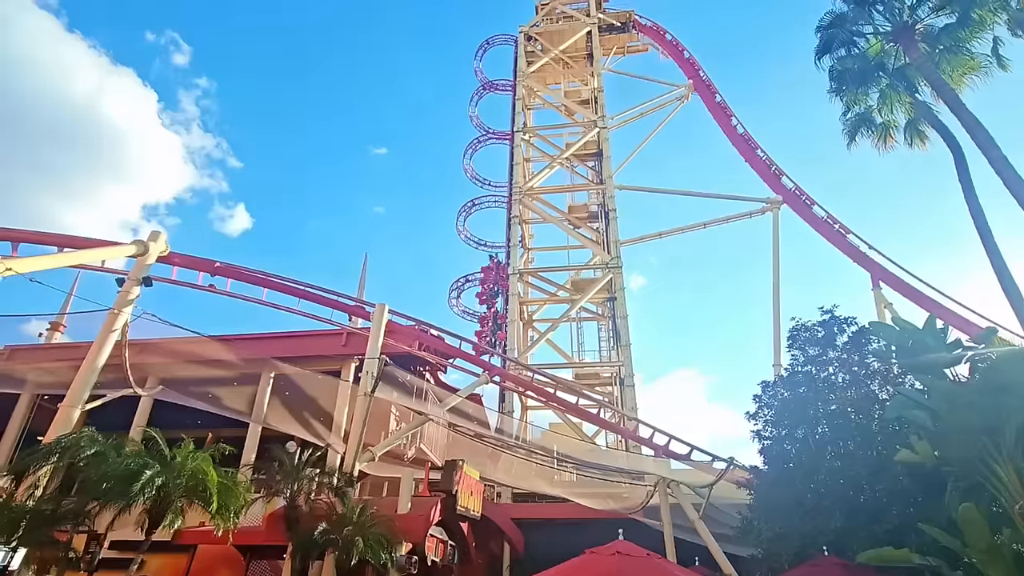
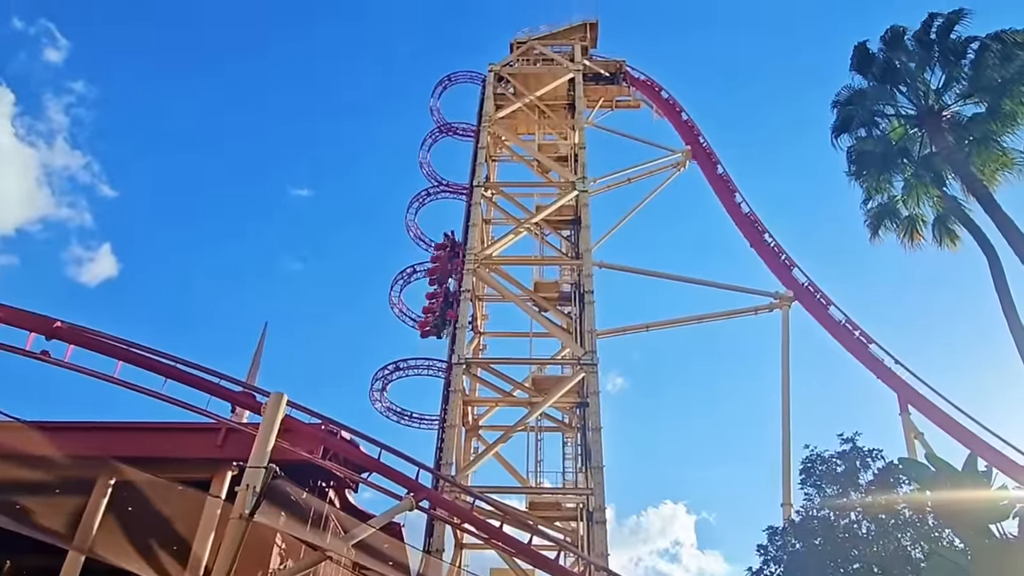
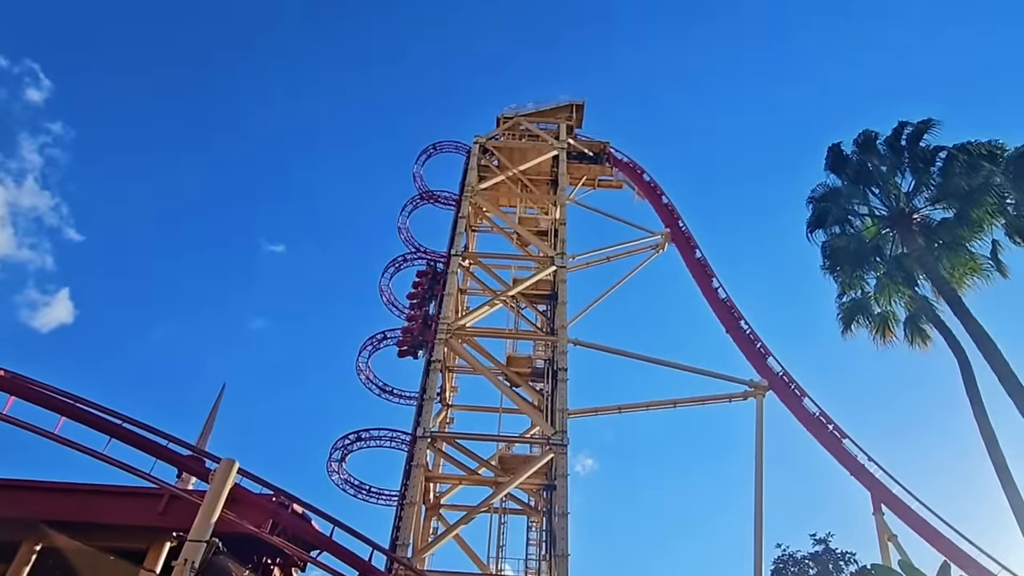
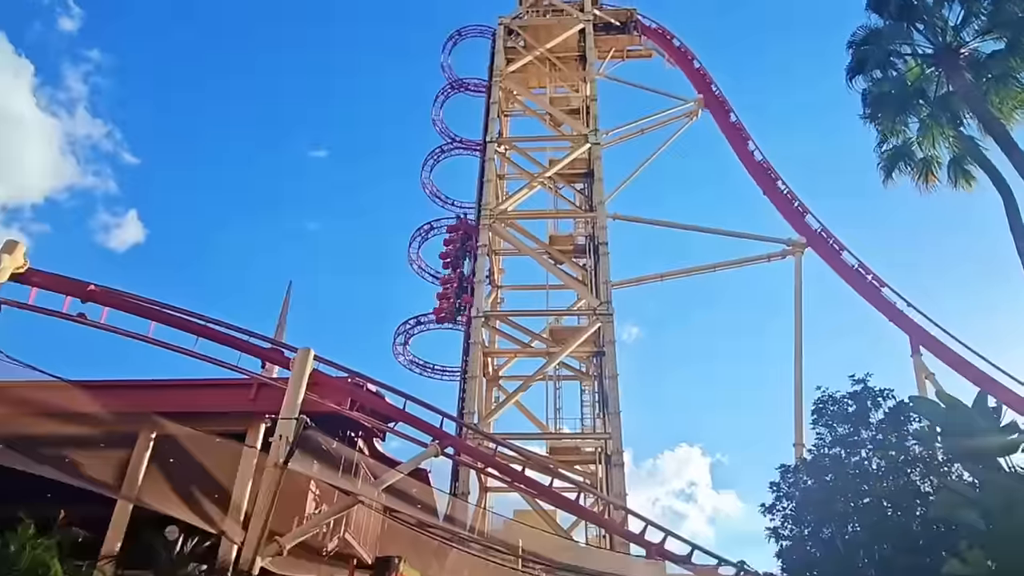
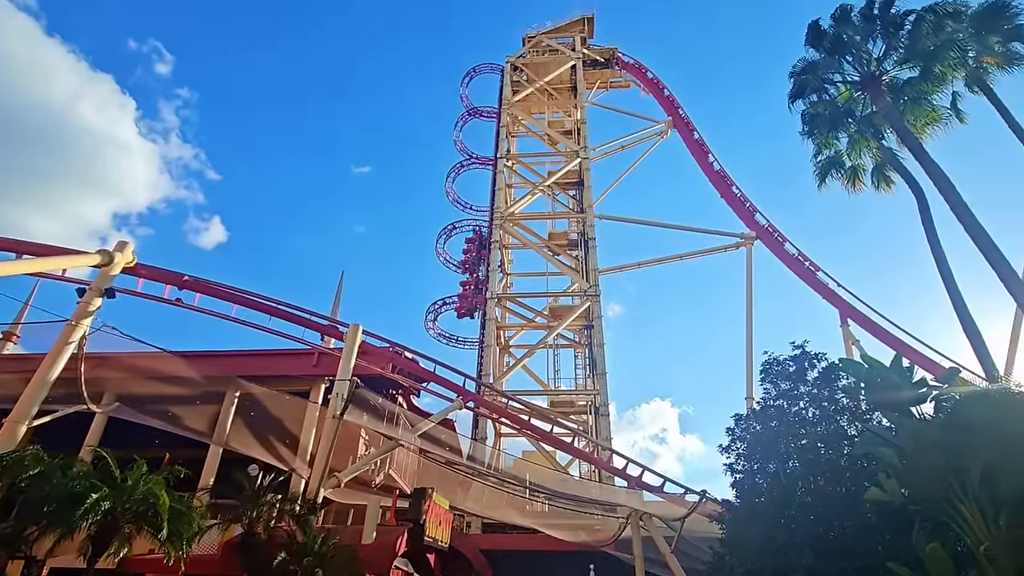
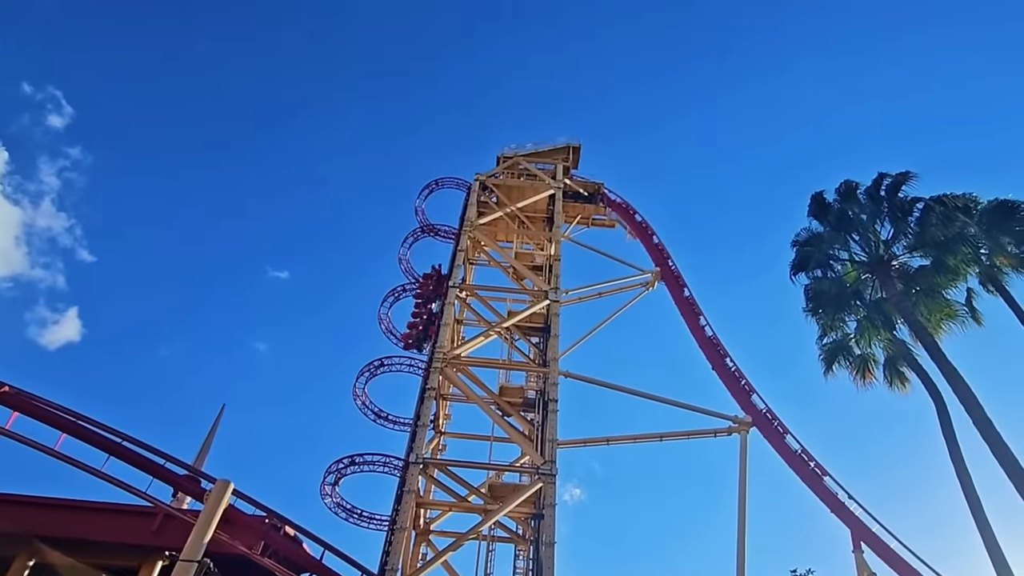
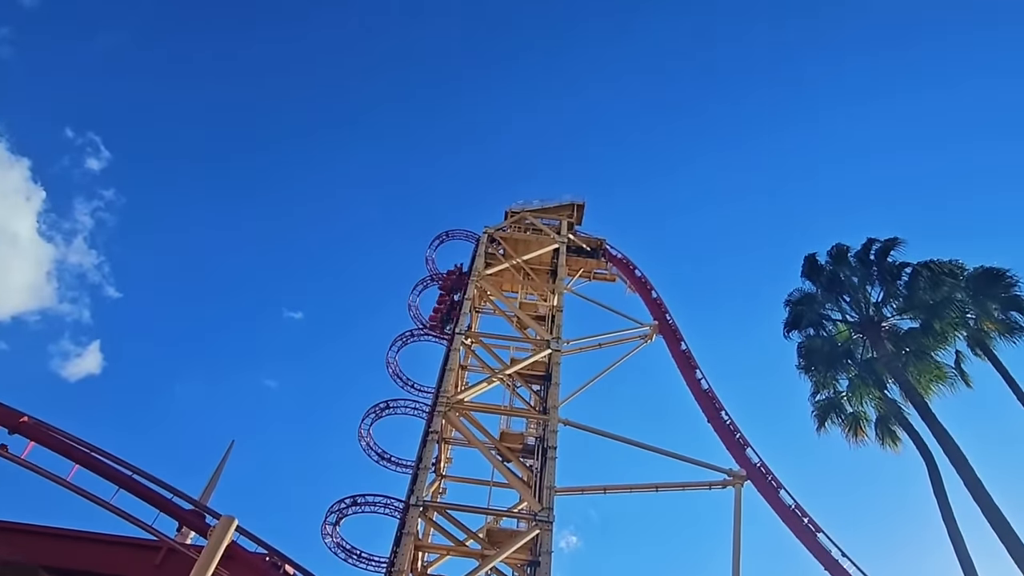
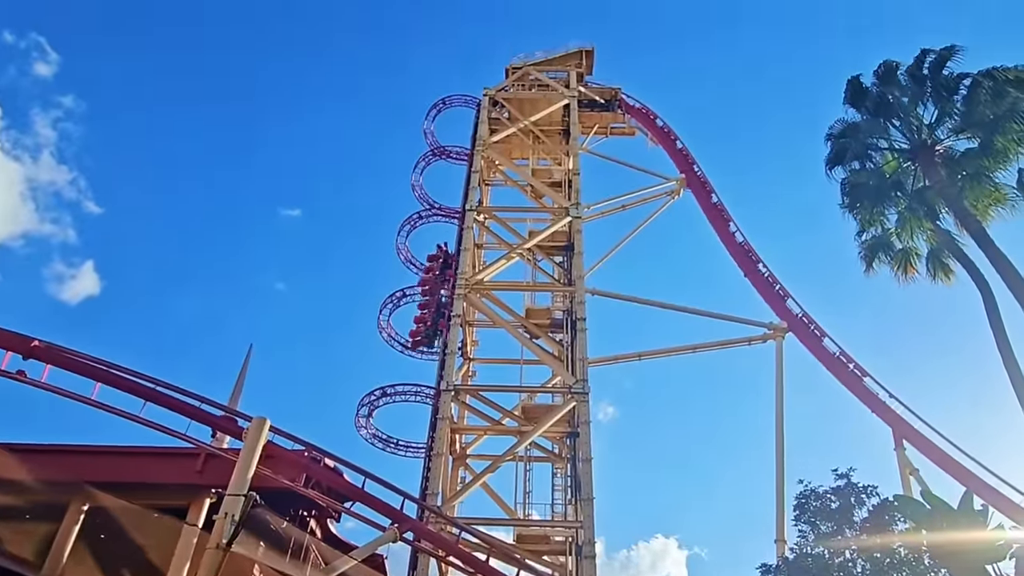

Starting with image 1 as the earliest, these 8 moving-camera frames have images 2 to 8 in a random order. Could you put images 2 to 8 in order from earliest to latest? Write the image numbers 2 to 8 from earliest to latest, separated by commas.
5, 4, 2, 8, 3, 6, 7
